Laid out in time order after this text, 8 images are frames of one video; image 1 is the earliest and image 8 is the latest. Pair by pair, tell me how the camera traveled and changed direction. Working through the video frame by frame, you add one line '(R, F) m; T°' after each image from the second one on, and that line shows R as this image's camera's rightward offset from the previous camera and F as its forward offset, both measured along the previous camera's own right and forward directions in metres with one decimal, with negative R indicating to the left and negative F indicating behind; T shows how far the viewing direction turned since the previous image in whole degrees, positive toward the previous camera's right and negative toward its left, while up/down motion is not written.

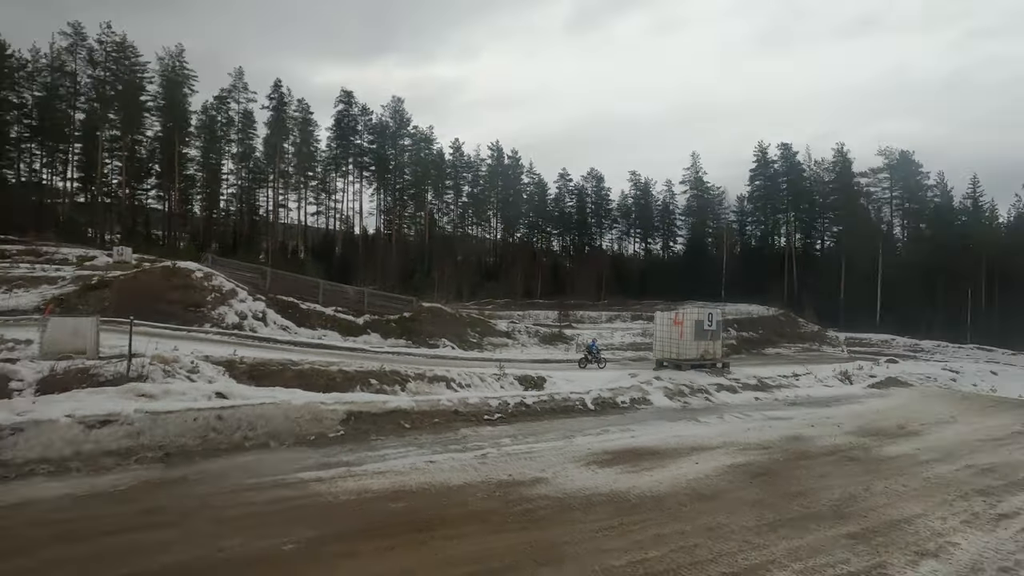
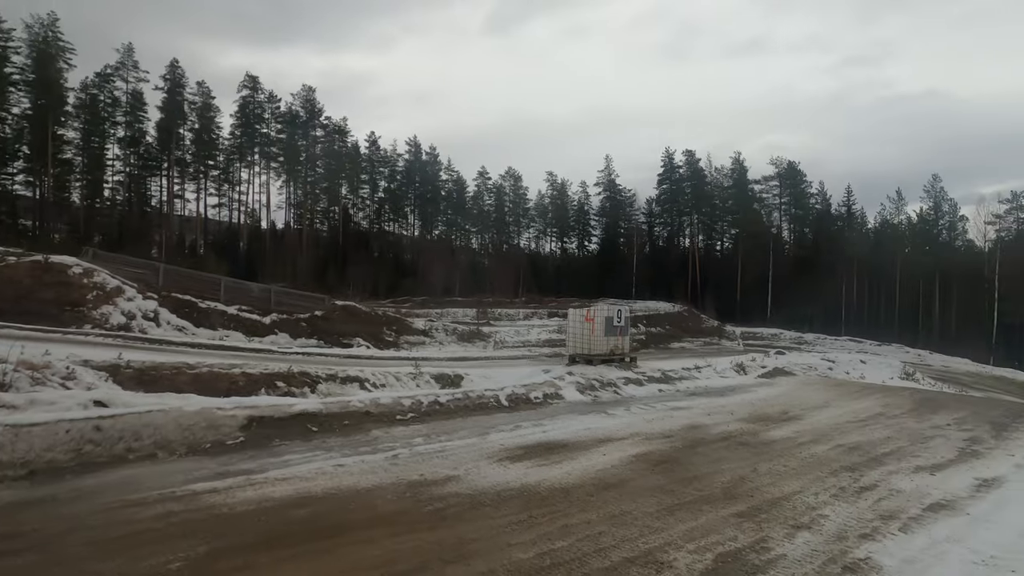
(+0.1, 0.0) m; +8°
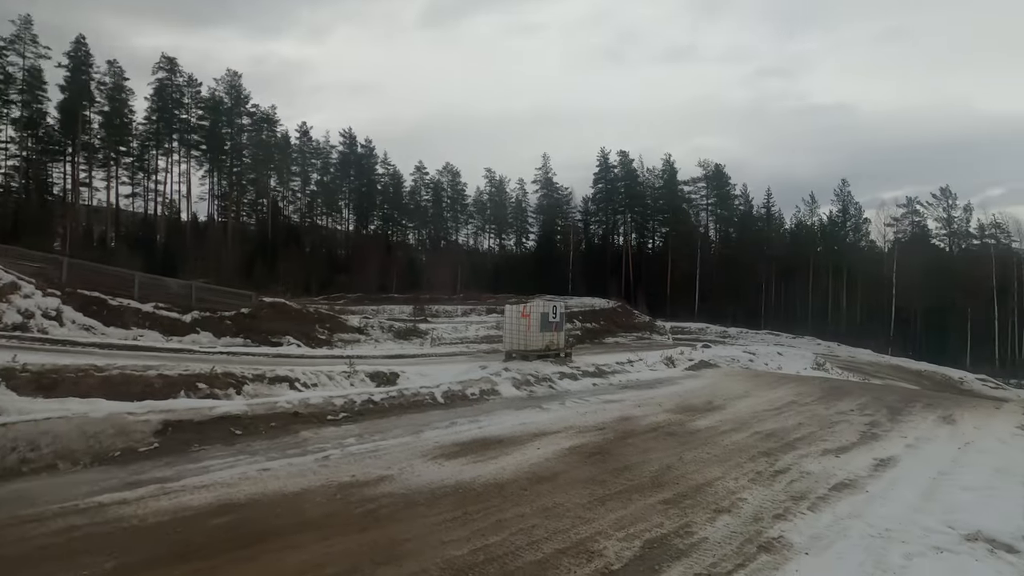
(0.0, 0.0) m; +6°
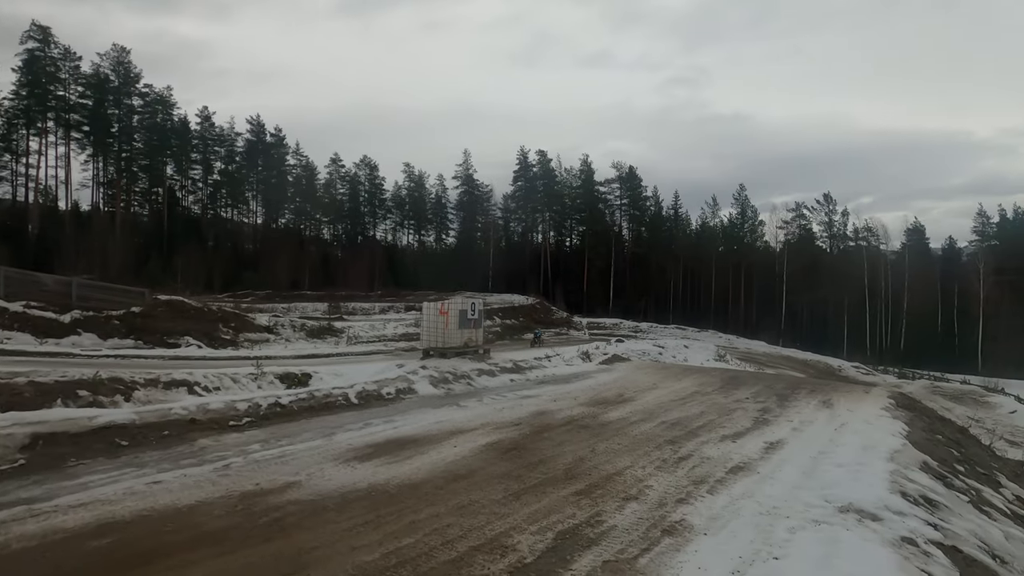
(0.0, 0.0) m; +8°
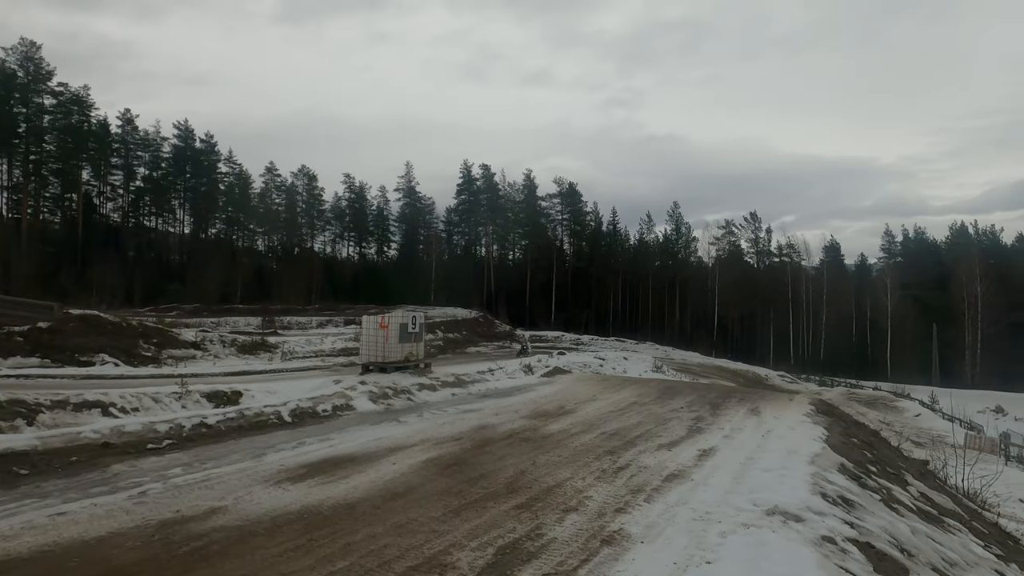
(0.0, 0.0) m; +6°
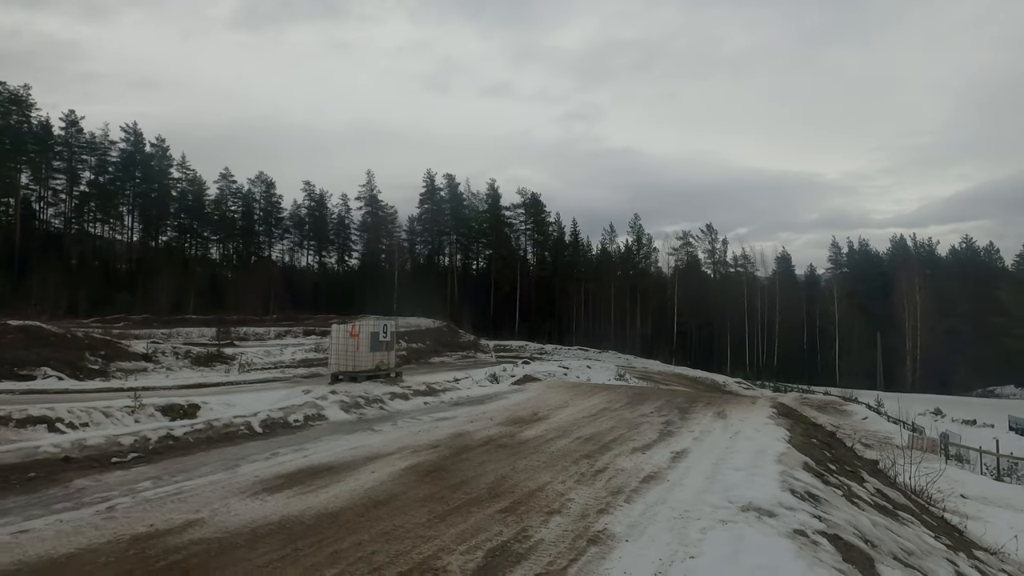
(-0.2, -0.1) m; +4°
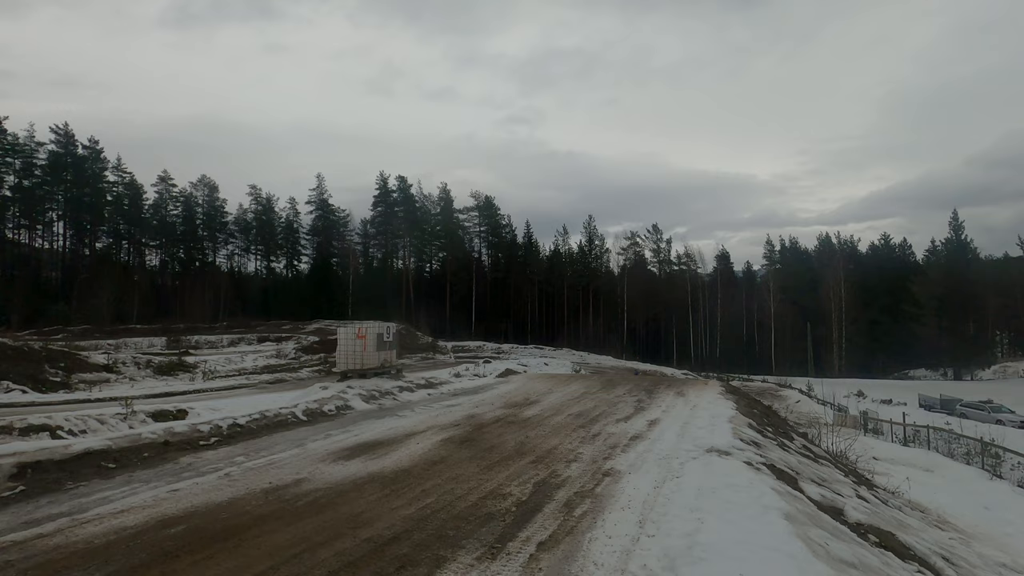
(-1.0, -1.7) m; +5°
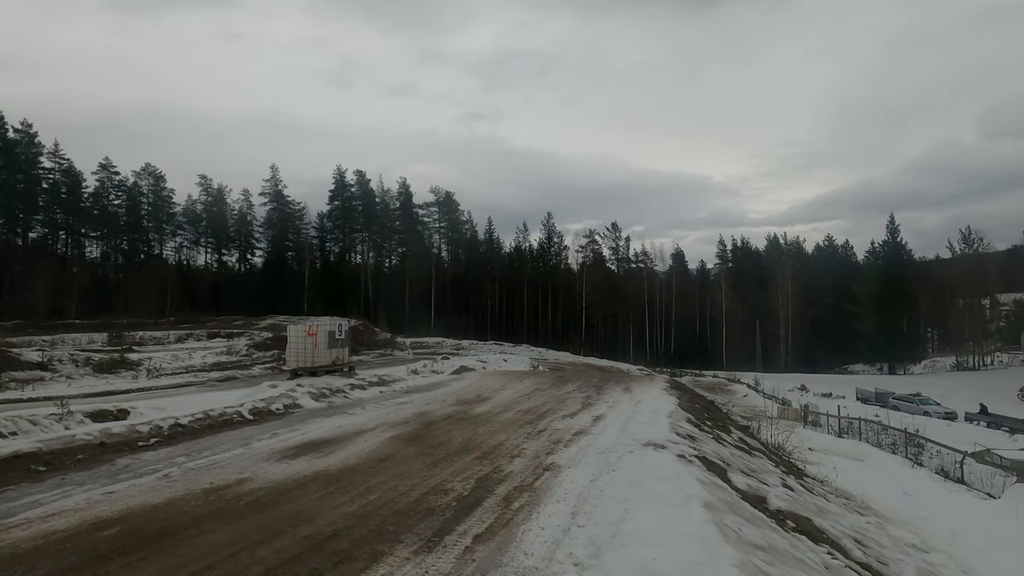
(+0.2, -0.2) m; +4°
